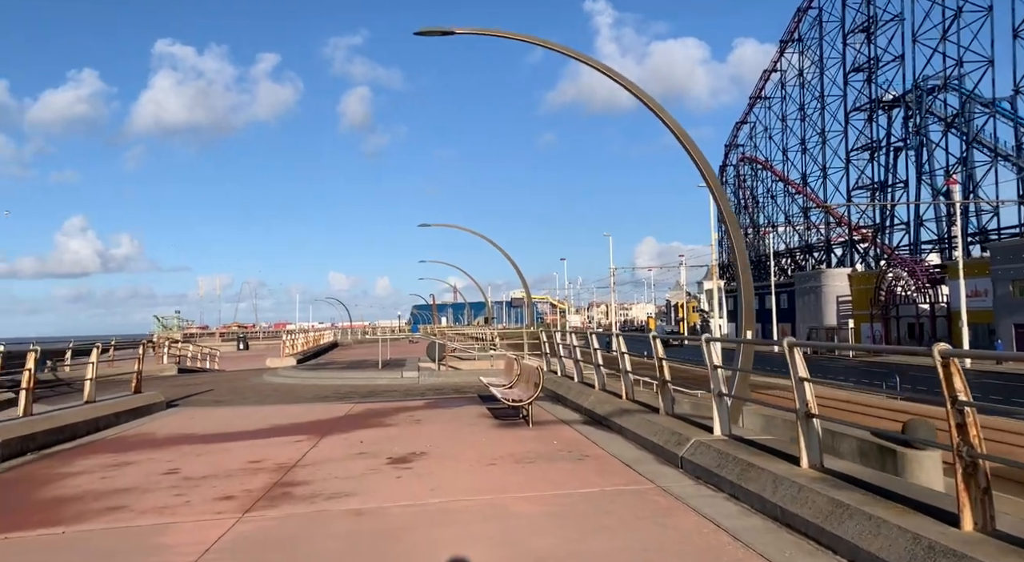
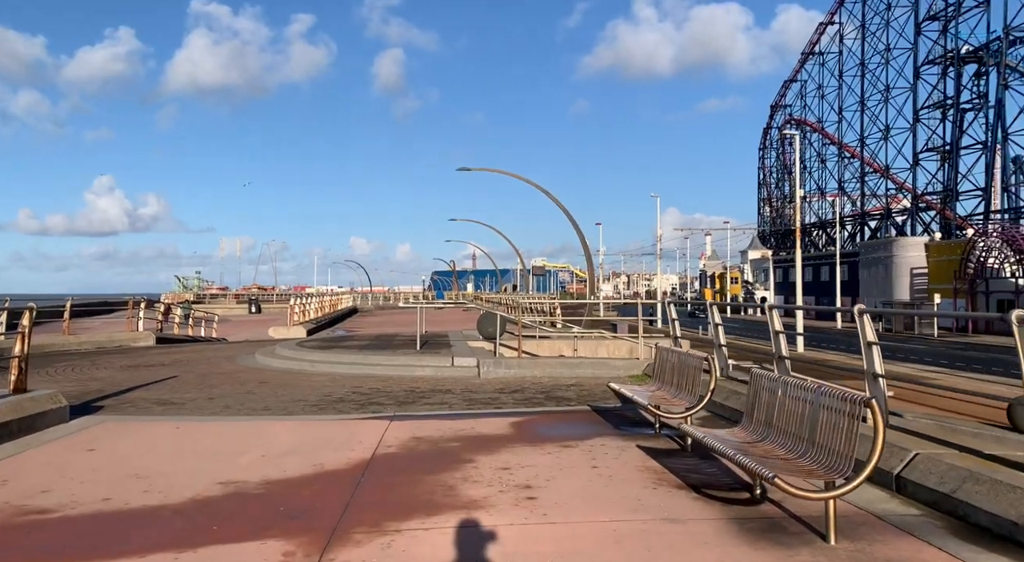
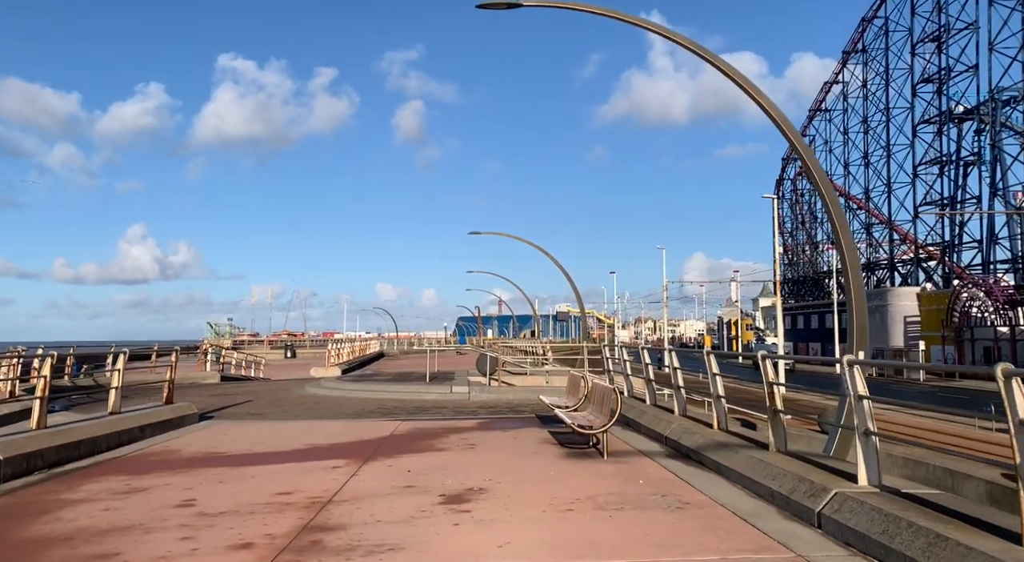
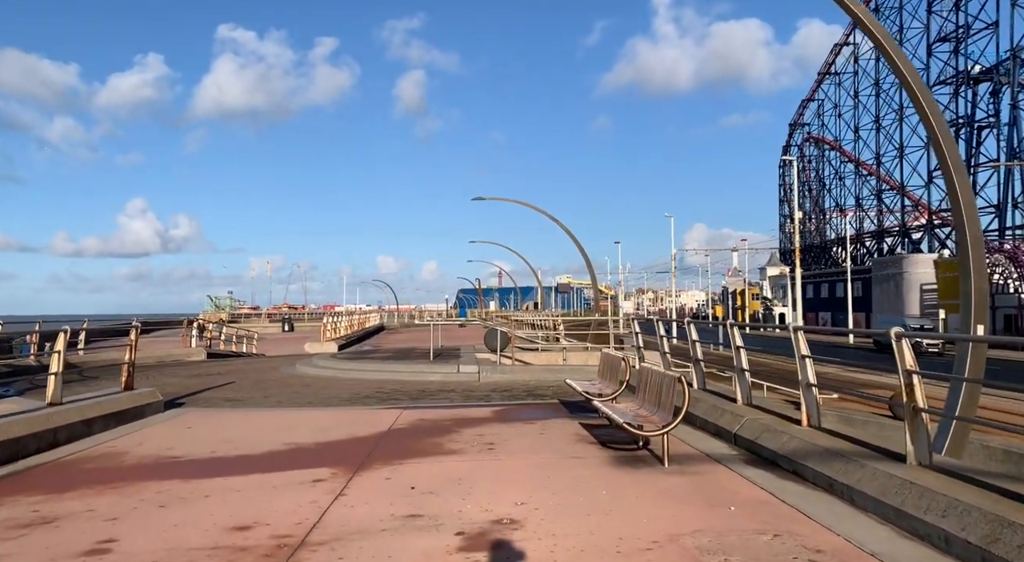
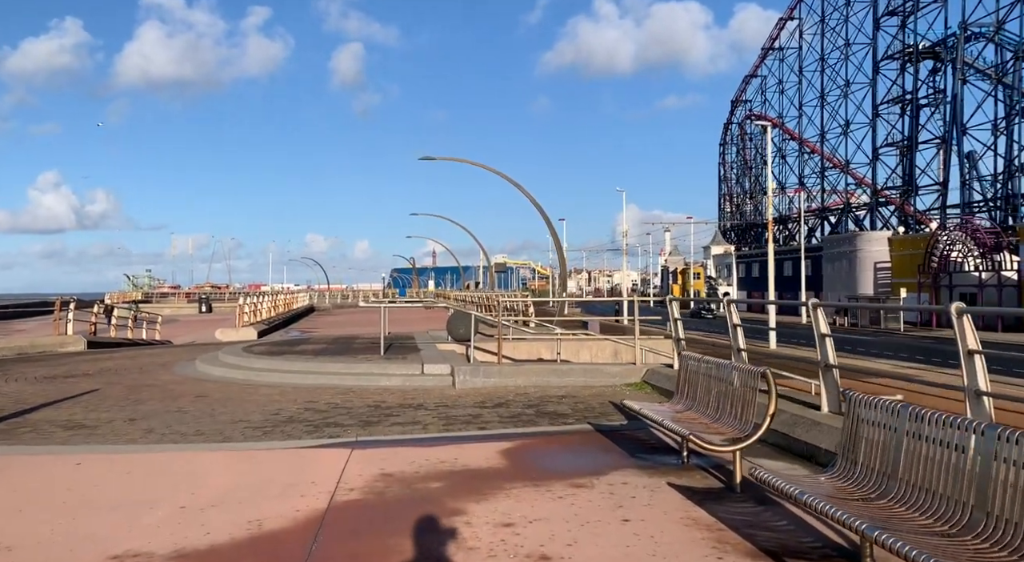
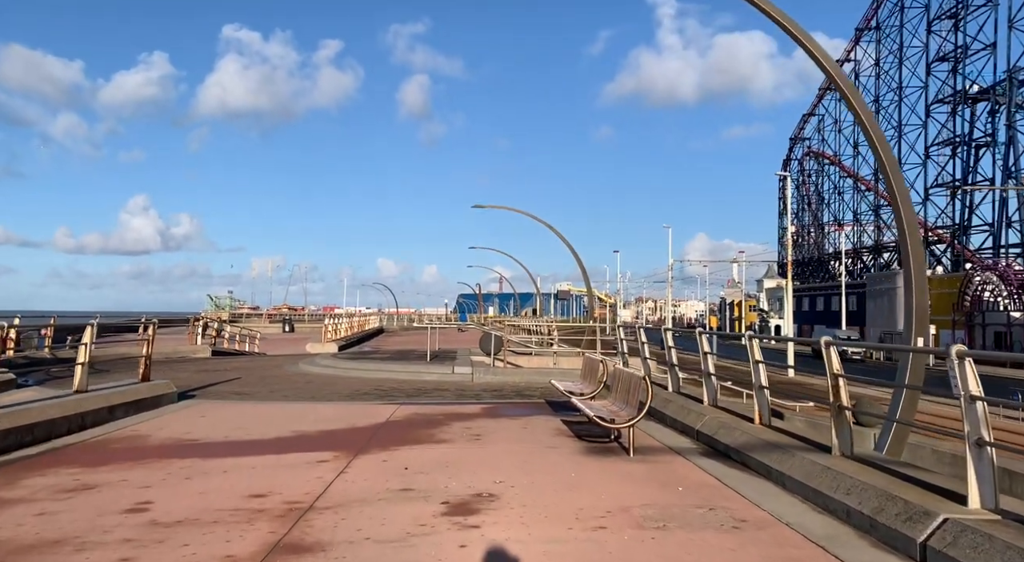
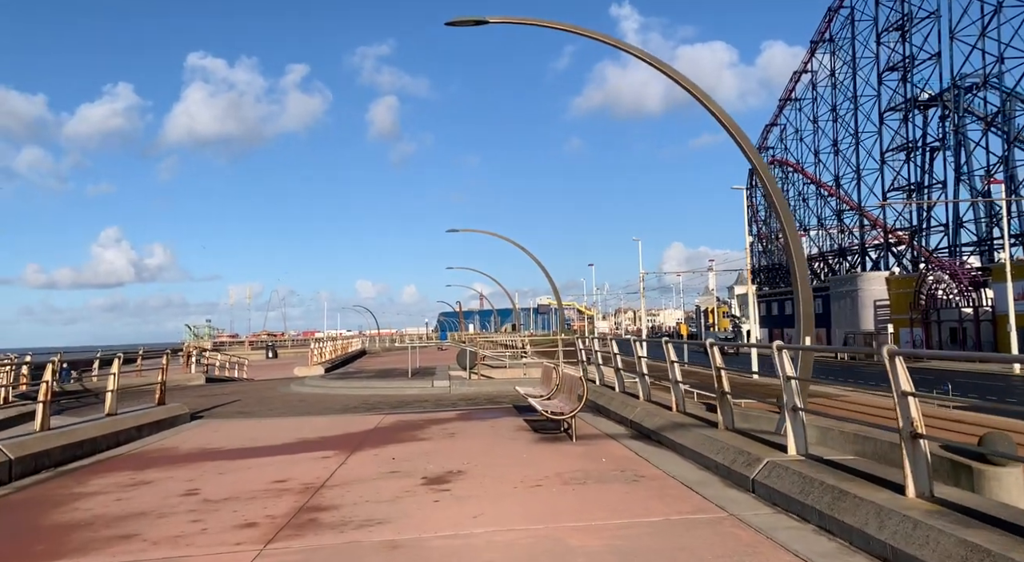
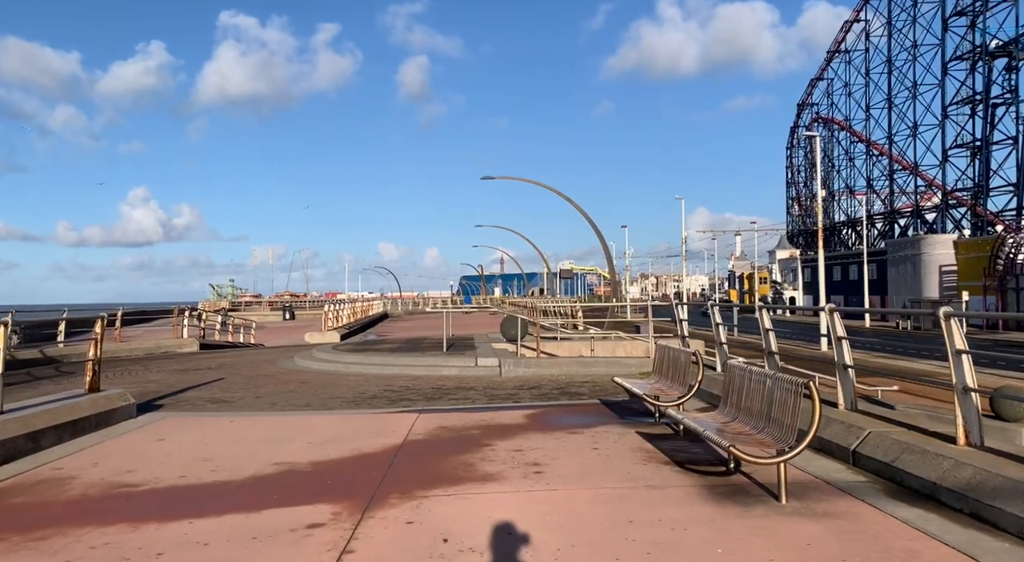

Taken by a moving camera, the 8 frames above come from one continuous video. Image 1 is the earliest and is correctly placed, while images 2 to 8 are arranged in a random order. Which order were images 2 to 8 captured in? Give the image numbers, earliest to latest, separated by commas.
7, 3, 6, 4, 8, 2, 5
